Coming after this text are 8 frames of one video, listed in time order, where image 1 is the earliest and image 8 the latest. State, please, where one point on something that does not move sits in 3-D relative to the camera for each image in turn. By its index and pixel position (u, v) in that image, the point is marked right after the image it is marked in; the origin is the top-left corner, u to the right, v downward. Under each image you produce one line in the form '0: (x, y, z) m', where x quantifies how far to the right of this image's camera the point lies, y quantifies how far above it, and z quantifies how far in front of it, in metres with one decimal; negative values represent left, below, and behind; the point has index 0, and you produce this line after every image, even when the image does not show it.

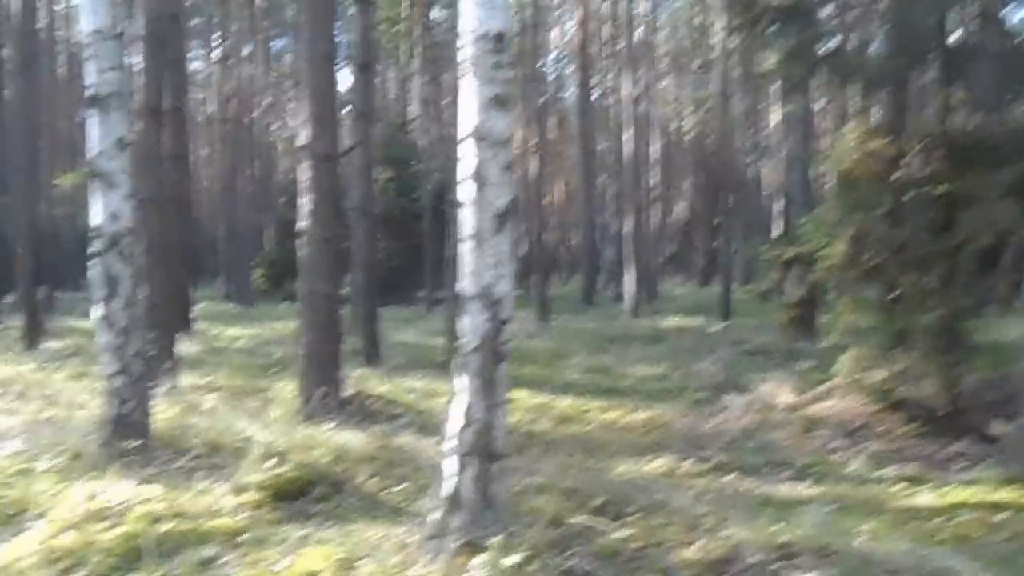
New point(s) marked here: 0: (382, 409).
0: (-0.8, -0.8, +10.1) m
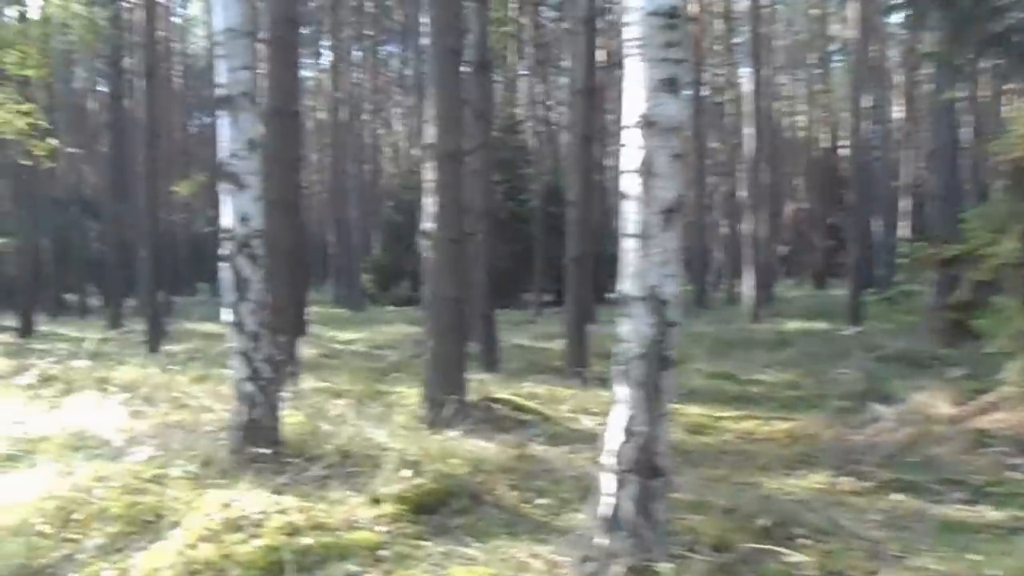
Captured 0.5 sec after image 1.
0: (0.0, -0.8, +9.8) m
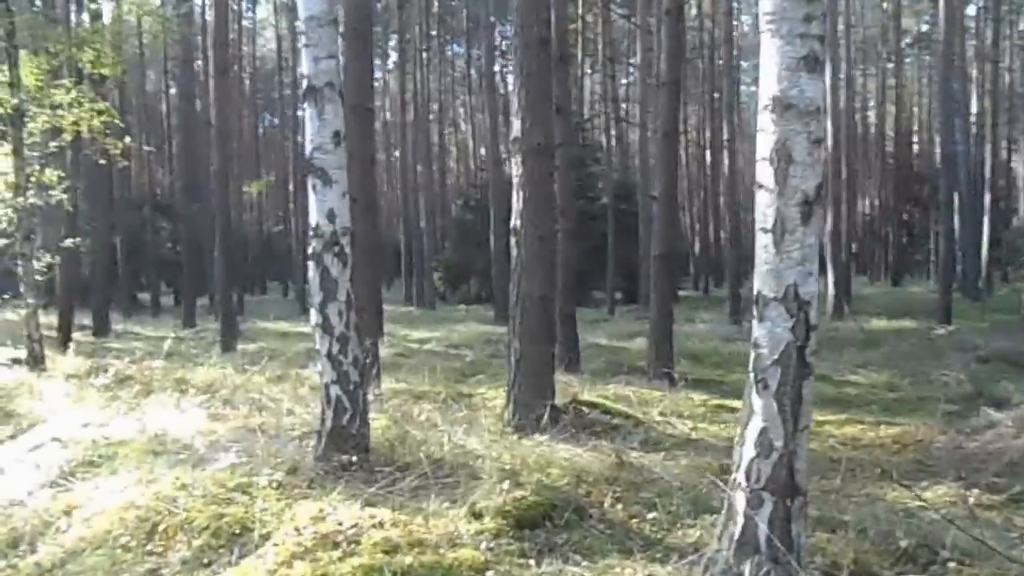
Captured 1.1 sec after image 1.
0: (+0.5, -0.8, +9.5) m
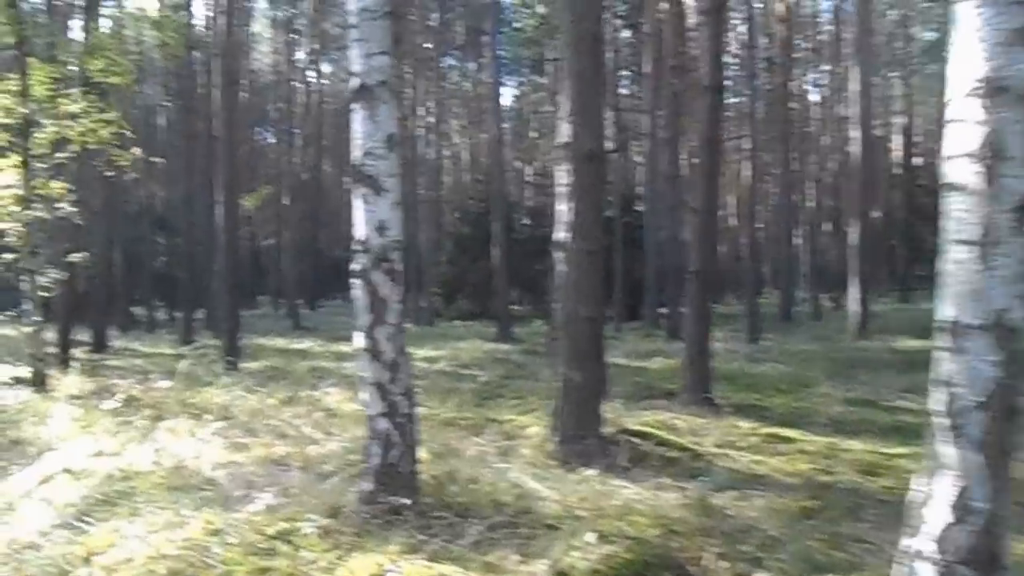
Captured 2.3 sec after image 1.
0: (+0.8, -0.9, +8.8) m
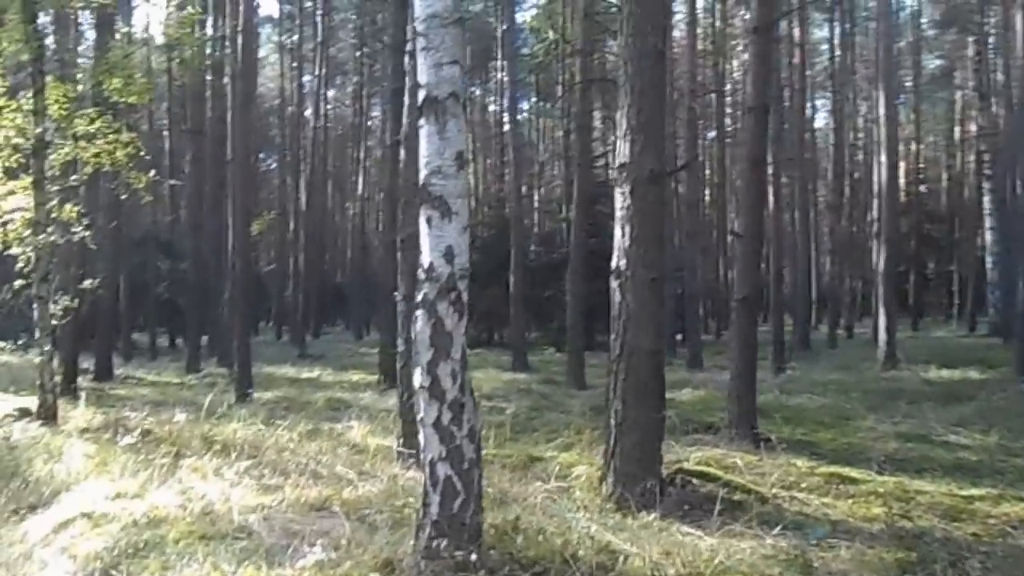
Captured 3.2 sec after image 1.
0: (+1.1, -1.1, +8.2) m
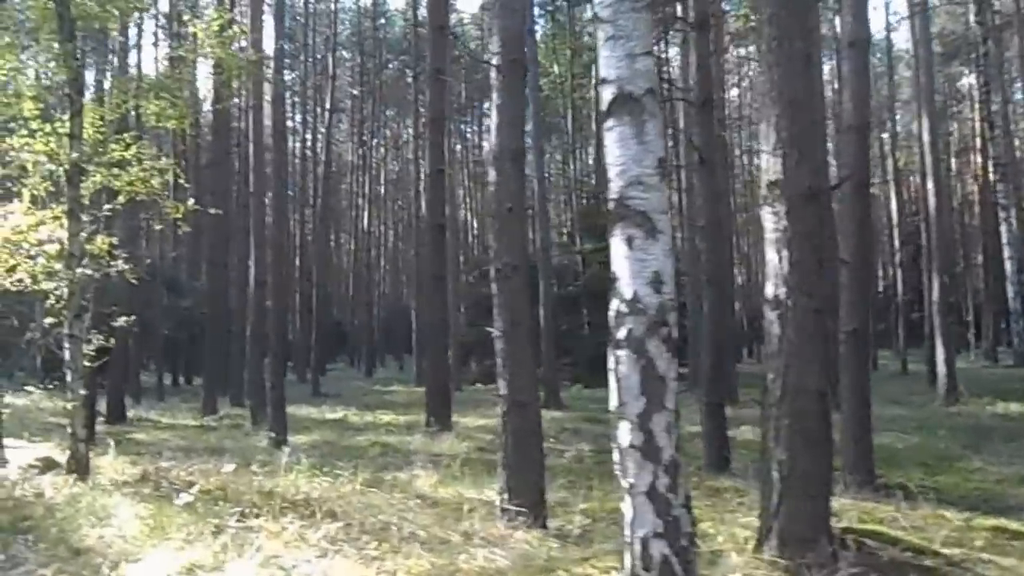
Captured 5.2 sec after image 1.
0: (+1.7, -1.2, +7.0) m
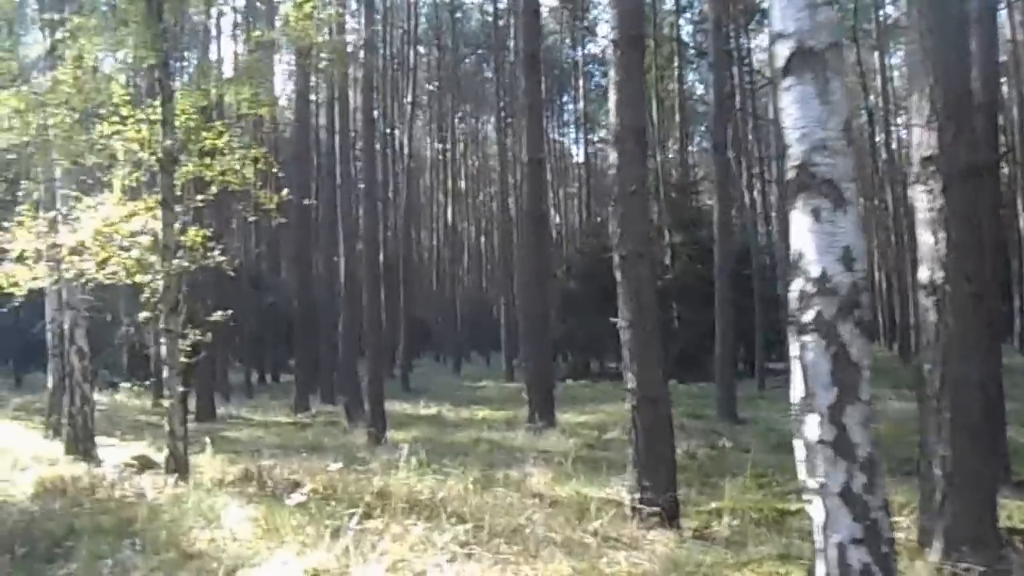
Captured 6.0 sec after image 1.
0: (+2.3, -1.1, +6.4) m
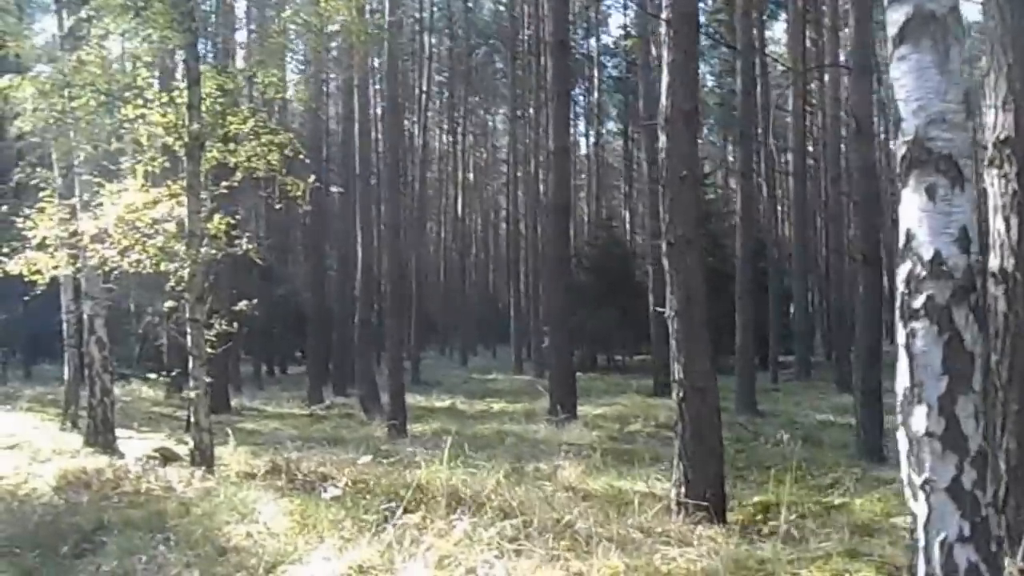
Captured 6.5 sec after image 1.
0: (+2.6, -1.1, +6.2) m
